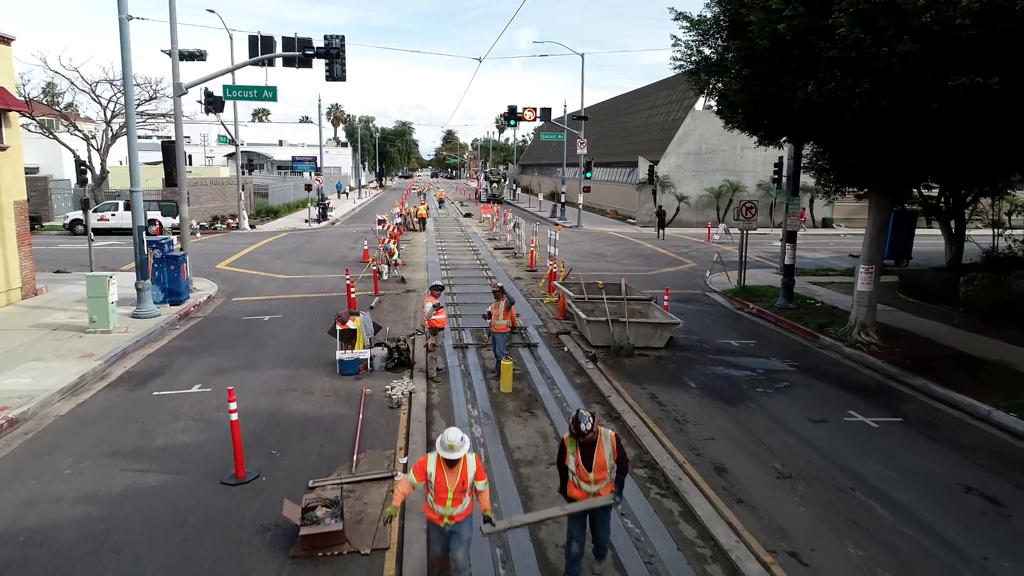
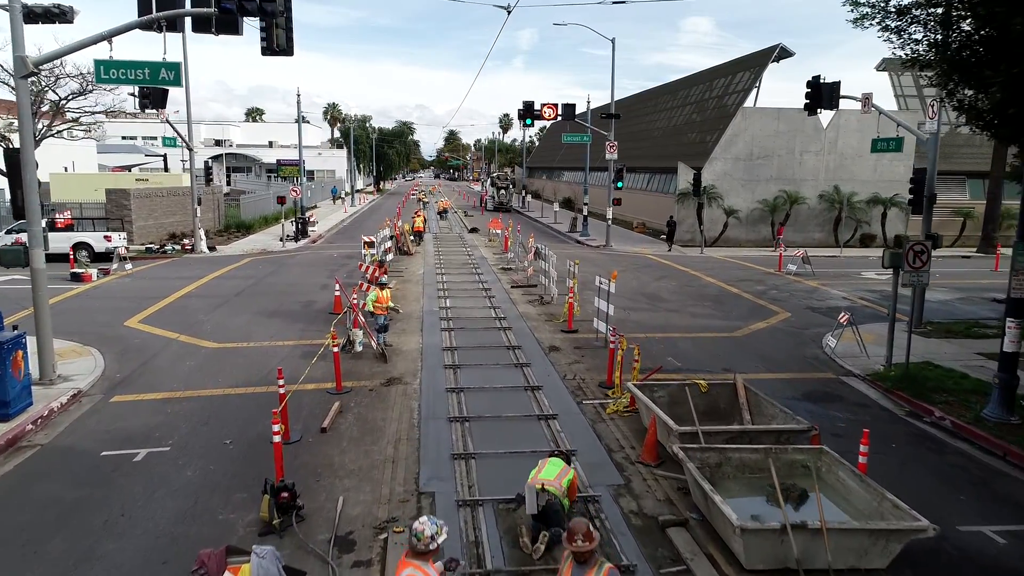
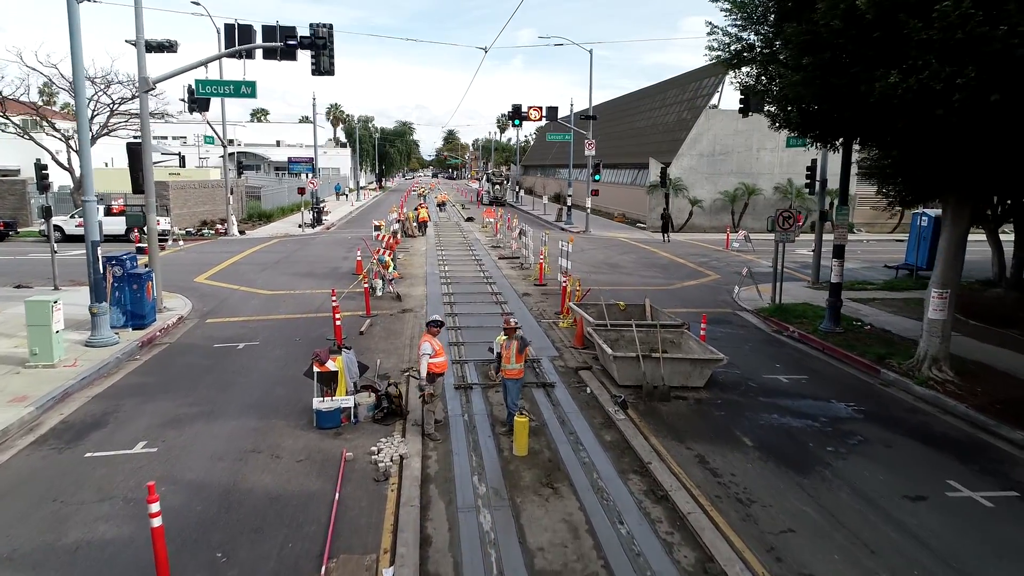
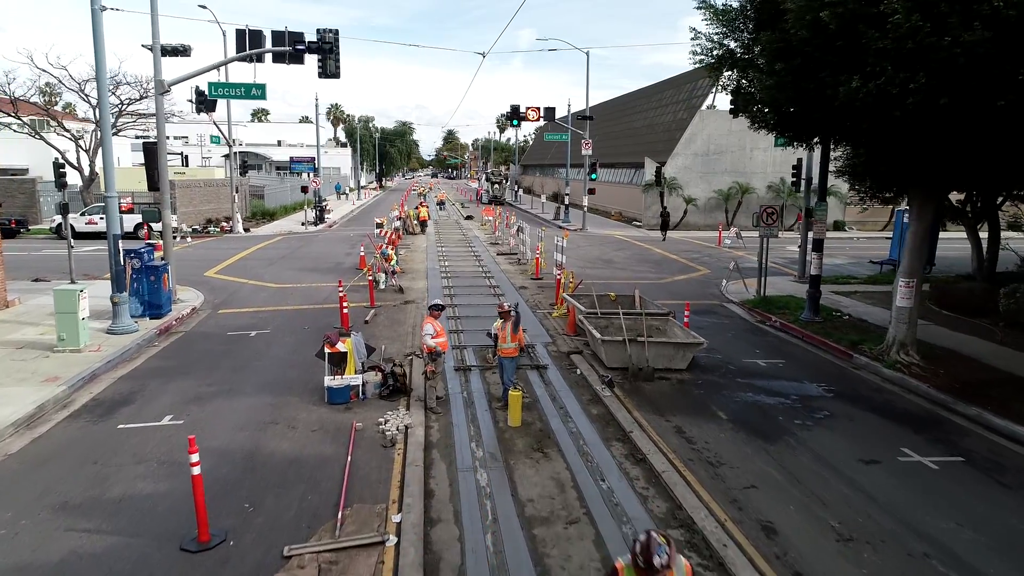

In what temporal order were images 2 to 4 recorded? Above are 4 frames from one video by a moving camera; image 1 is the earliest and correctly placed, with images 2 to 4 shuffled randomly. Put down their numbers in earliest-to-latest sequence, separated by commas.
4, 3, 2
